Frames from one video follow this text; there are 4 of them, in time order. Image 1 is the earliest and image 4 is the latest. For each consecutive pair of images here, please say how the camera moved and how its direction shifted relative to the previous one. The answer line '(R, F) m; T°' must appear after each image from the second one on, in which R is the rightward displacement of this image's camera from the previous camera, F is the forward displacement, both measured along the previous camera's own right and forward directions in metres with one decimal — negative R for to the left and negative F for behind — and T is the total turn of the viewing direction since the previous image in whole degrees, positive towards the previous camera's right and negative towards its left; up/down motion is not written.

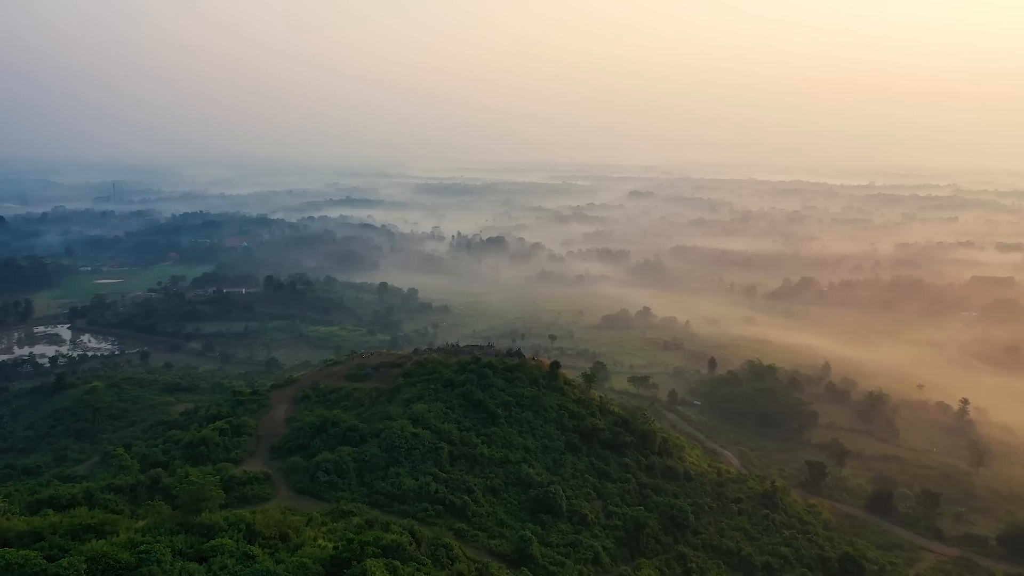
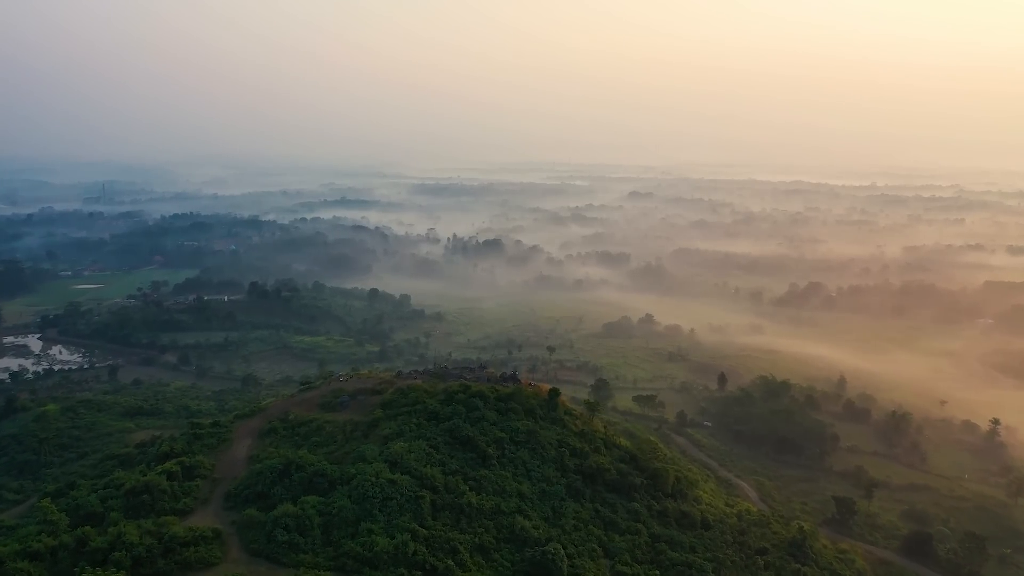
(+0.2, +3.9) m; 0°
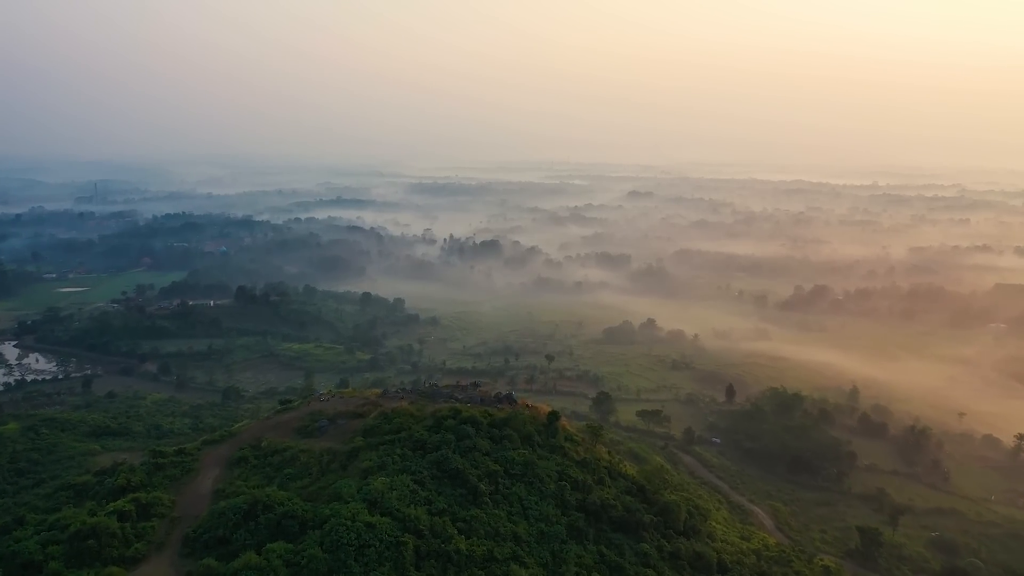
(+0.2, +2.9) m; 0°
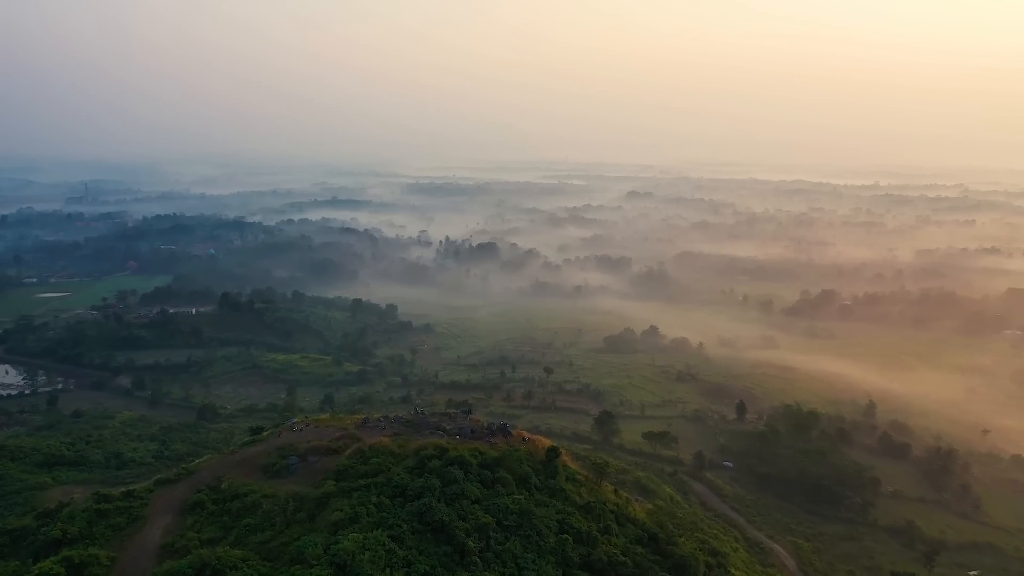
(+0.2, +3.3) m; 0°
